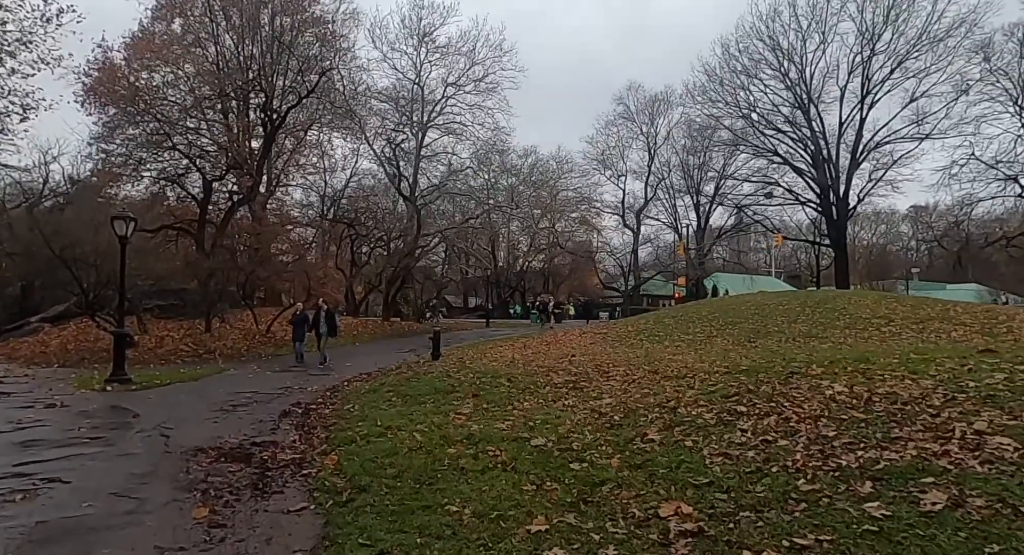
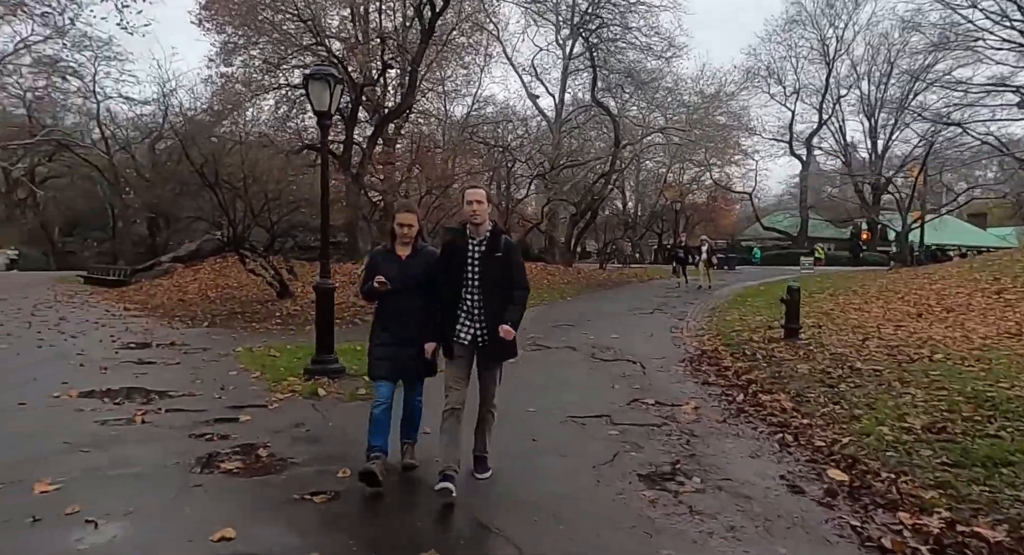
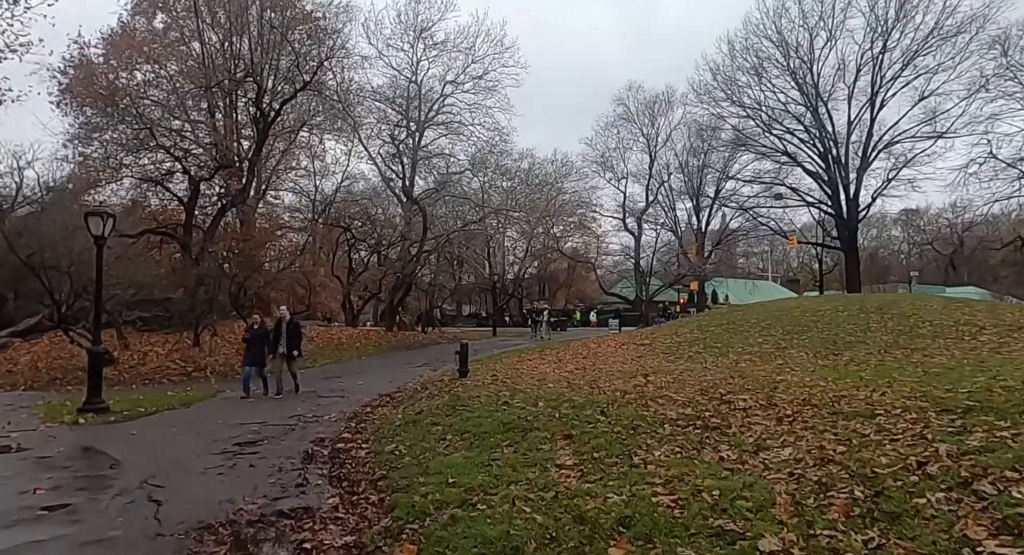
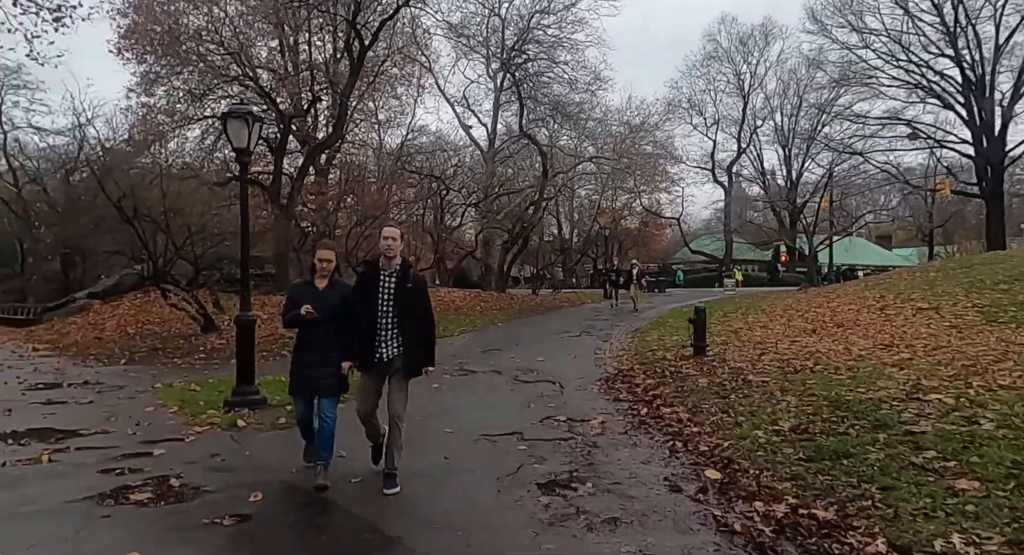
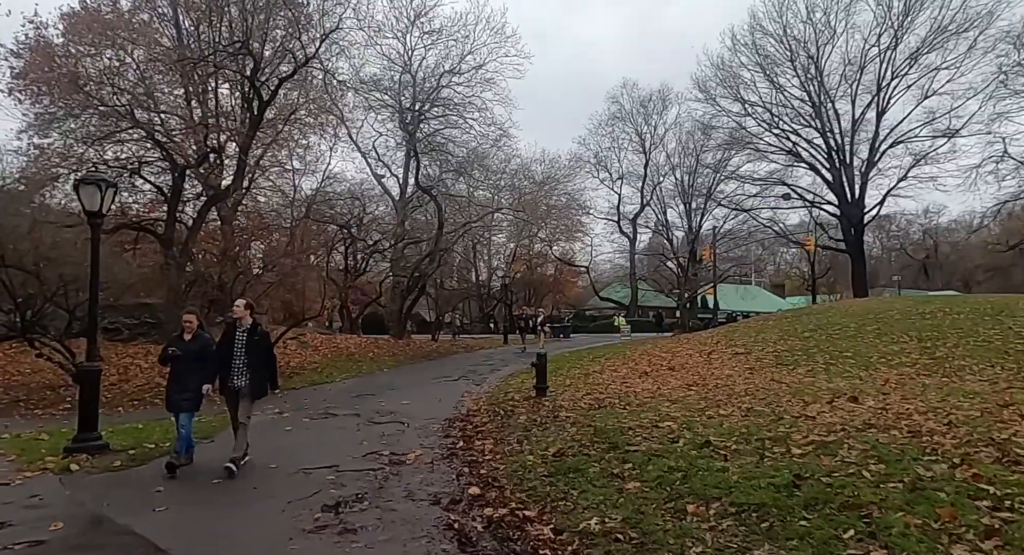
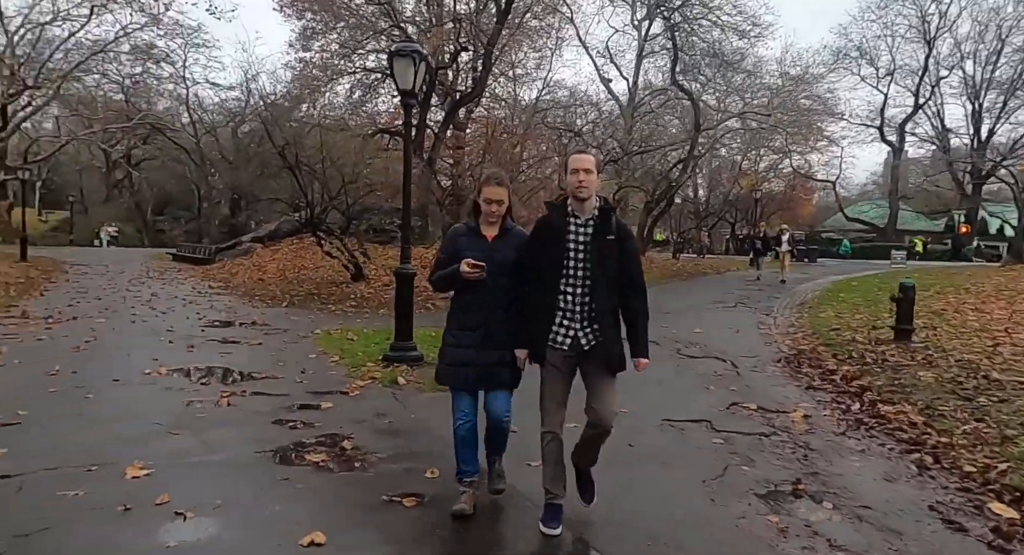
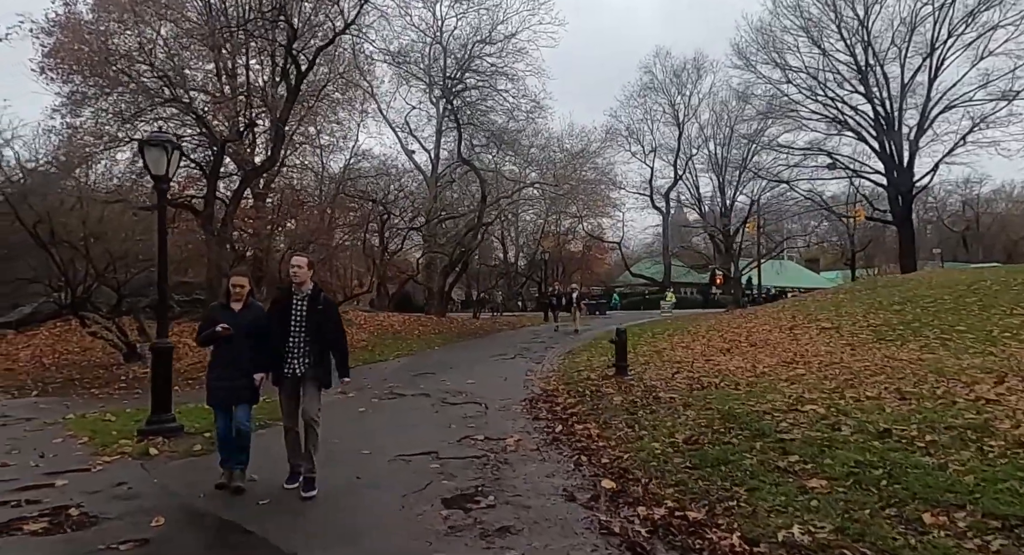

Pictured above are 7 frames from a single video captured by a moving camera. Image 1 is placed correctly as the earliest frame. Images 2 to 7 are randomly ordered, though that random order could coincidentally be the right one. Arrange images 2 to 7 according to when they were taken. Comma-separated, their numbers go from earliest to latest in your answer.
3, 5, 7, 4, 2, 6
